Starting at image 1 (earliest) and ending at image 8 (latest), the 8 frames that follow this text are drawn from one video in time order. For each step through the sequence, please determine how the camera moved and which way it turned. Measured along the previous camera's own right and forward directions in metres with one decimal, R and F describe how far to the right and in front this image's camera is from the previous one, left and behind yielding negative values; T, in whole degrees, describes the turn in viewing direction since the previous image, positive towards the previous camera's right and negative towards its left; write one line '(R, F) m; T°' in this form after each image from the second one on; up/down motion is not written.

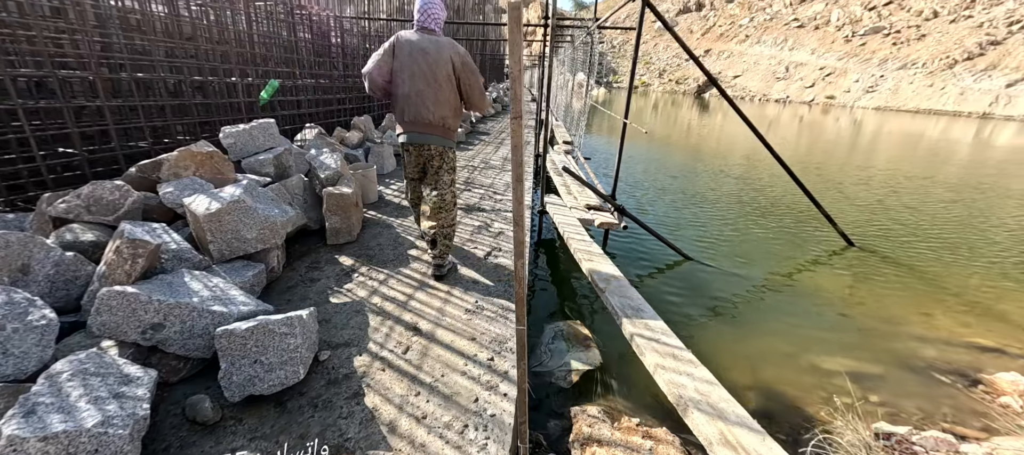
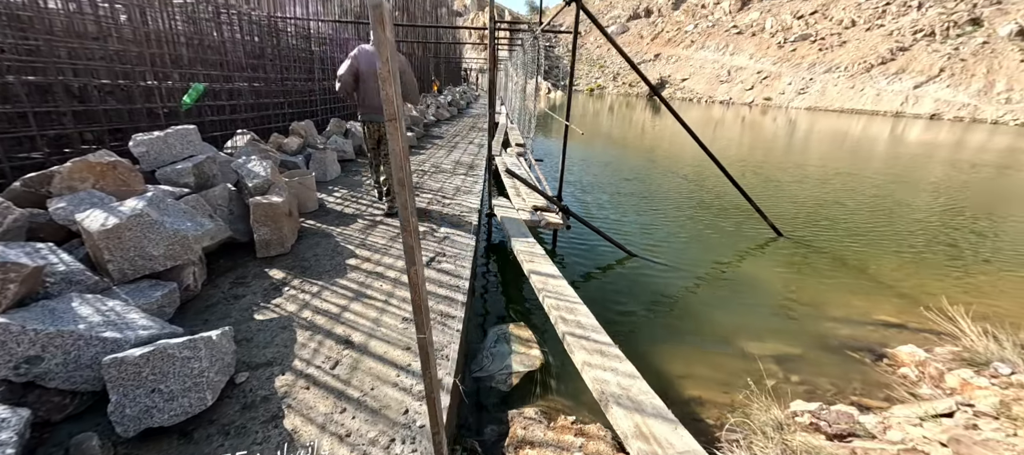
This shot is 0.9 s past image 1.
(+0.2, 0.0) m; +5°
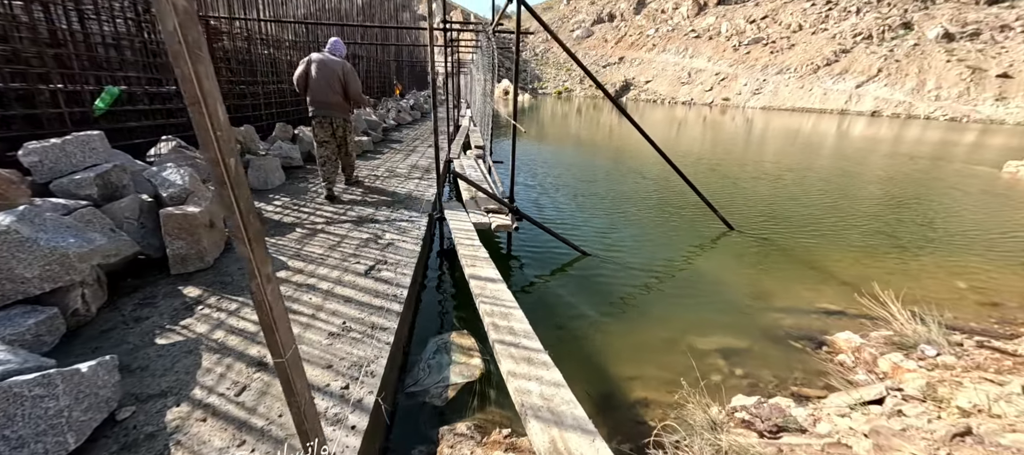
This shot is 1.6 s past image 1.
(+0.3, +0.2) m; +4°
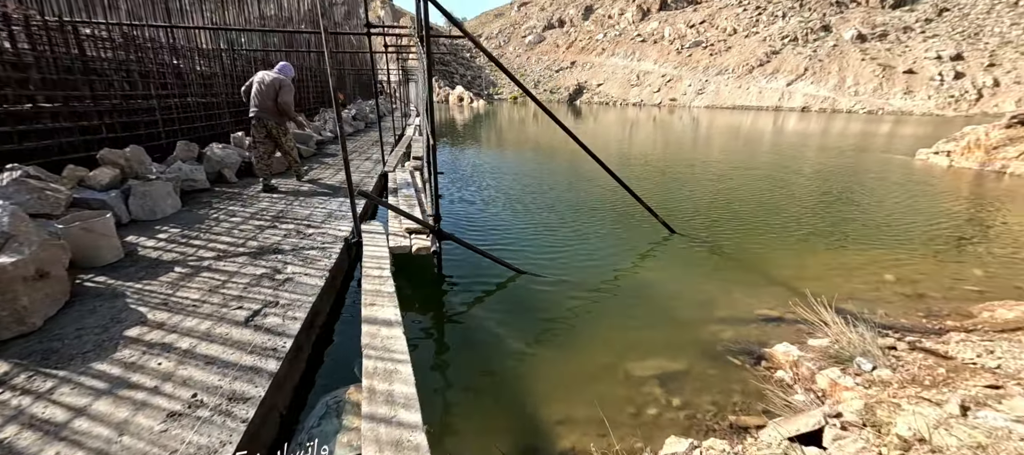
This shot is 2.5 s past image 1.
(+0.5, +0.5) m; +5°
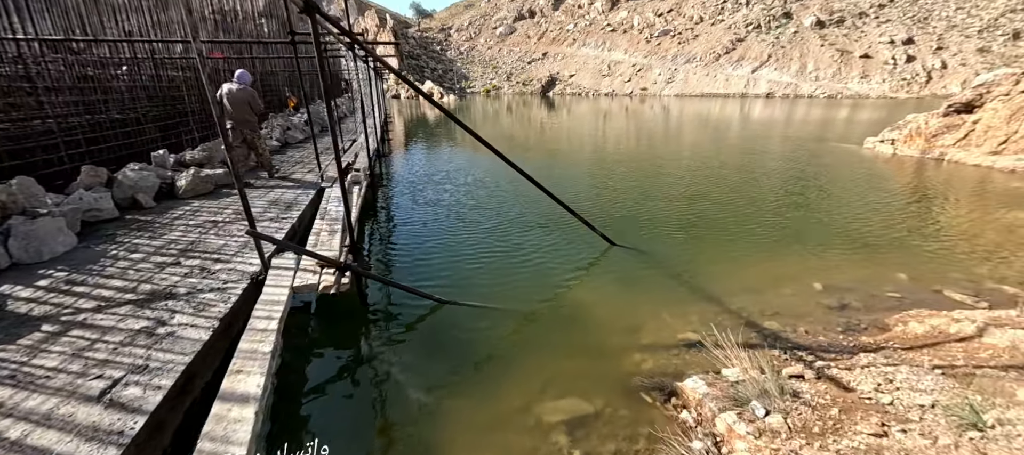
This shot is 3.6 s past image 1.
(+0.8, +0.2) m; +3°
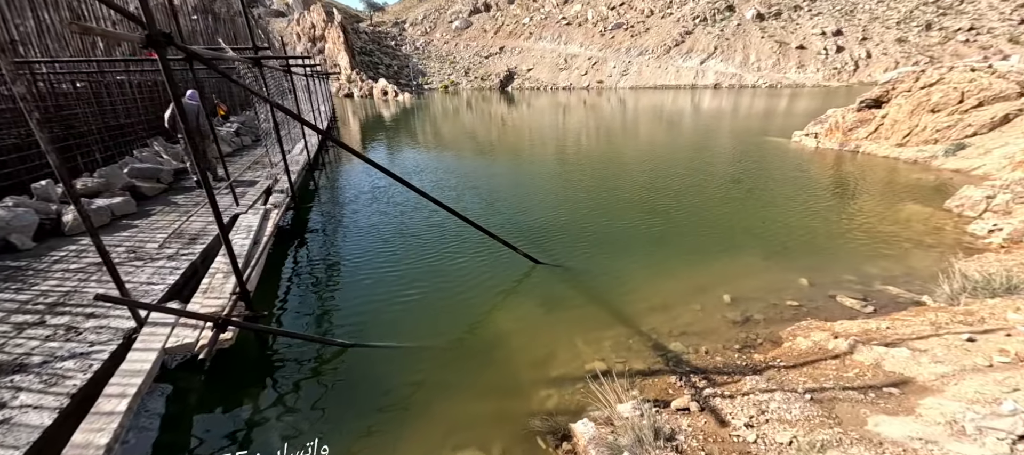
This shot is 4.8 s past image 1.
(+0.9, +0.1) m; +5°
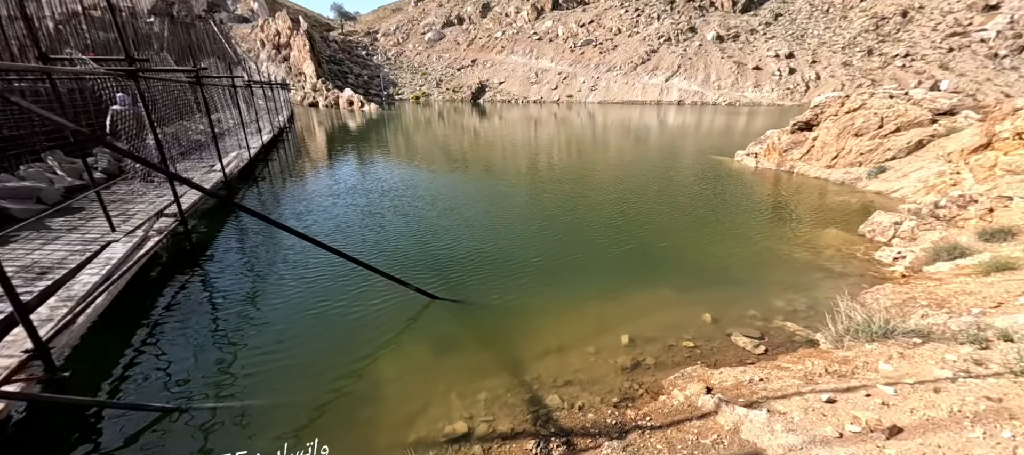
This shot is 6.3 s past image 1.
(+1.4, +0.5) m; +4°
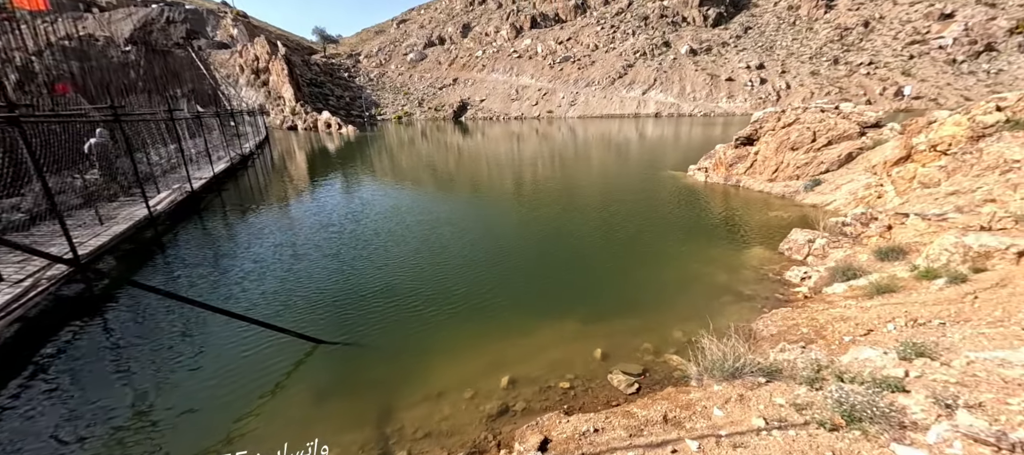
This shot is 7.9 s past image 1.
(+1.8, +0.1) m; +2°
